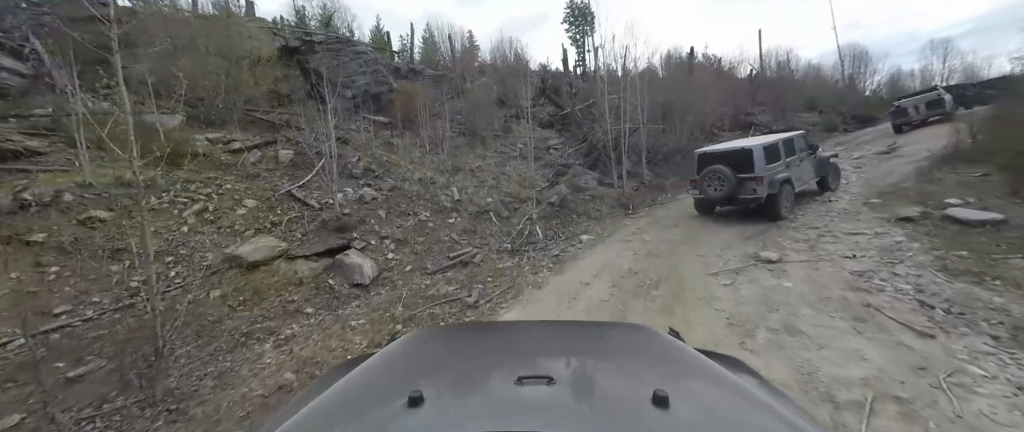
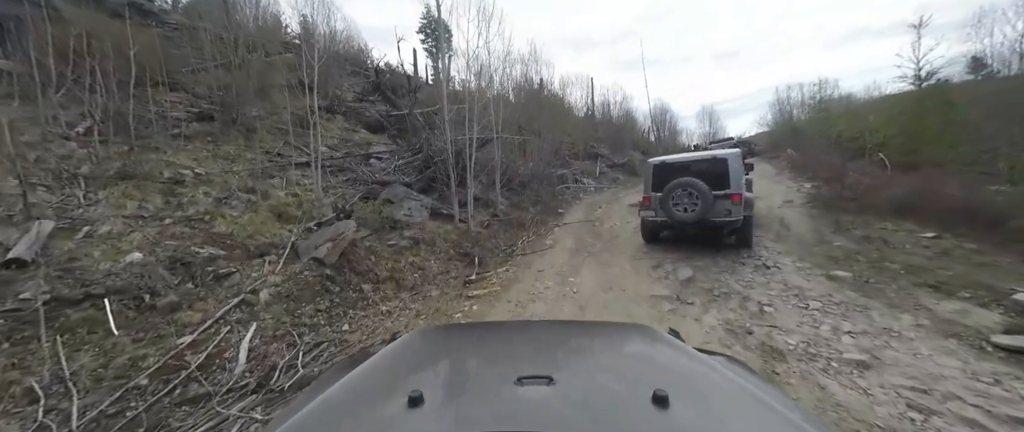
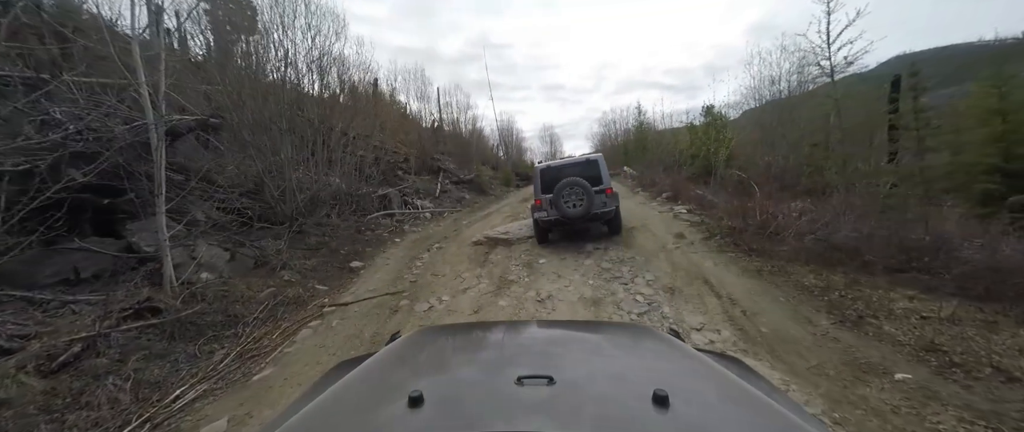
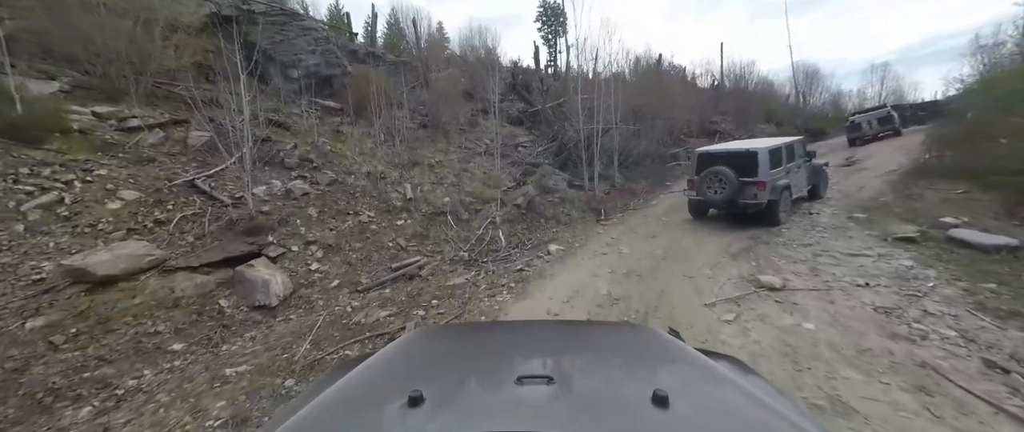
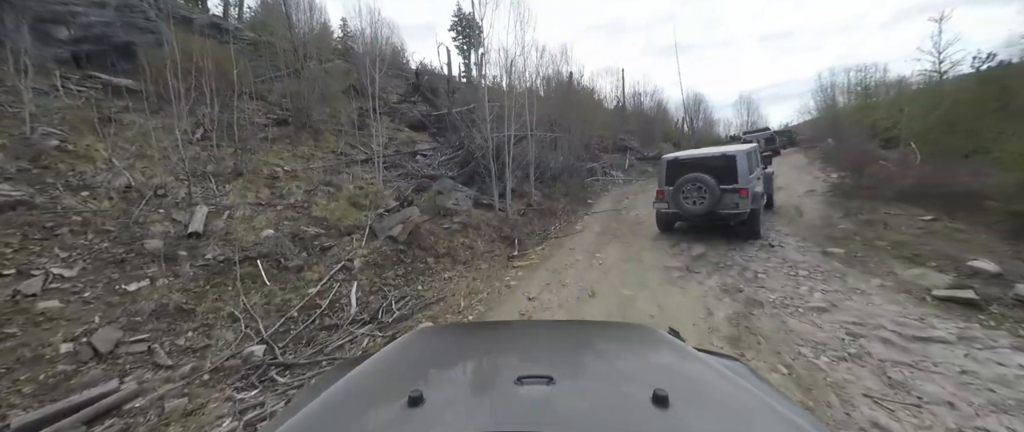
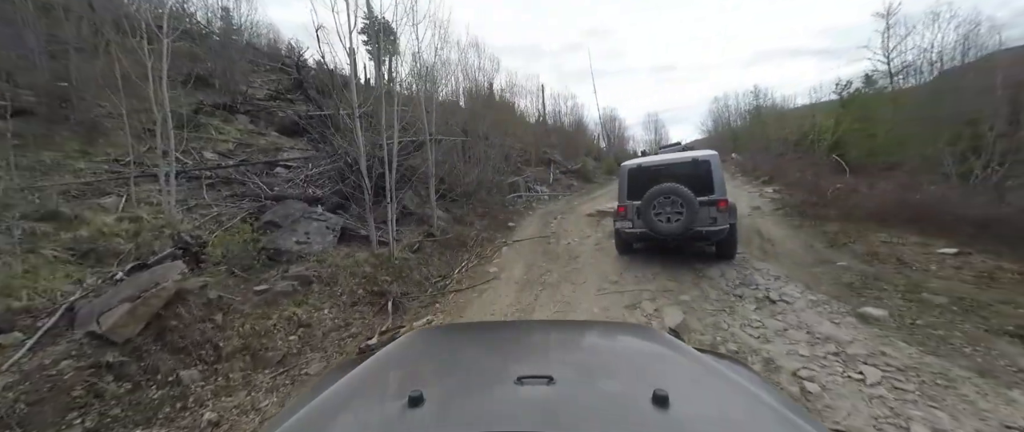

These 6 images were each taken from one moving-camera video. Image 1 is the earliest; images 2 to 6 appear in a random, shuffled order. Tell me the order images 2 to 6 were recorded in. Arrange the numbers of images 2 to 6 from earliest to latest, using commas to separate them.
4, 5, 2, 6, 3
